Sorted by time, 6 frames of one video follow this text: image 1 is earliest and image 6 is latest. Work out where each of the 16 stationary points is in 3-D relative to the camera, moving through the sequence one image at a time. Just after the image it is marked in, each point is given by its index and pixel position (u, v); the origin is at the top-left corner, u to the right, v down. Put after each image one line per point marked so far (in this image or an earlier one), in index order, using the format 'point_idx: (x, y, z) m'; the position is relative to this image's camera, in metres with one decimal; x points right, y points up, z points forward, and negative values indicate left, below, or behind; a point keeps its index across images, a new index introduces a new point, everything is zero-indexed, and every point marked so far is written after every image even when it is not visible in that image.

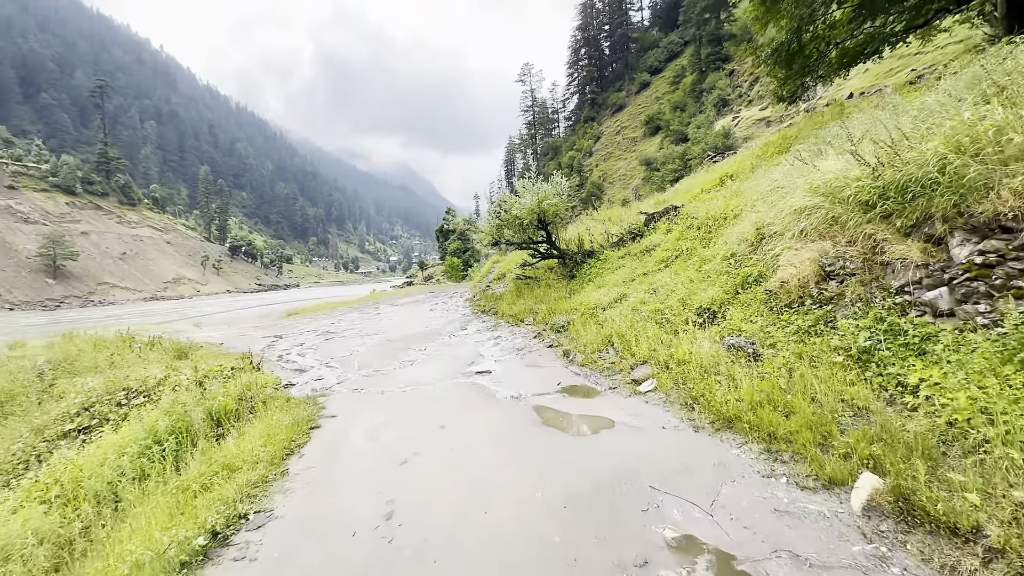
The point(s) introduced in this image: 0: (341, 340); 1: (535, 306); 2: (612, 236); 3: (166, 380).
0: (-5.6, -1.7, +14.8) m
1: (+0.8, -0.6, +15.1) m
2: (+3.7, +1.9, +16.7) m
3: (-7.4, -2.0, +9.6) m
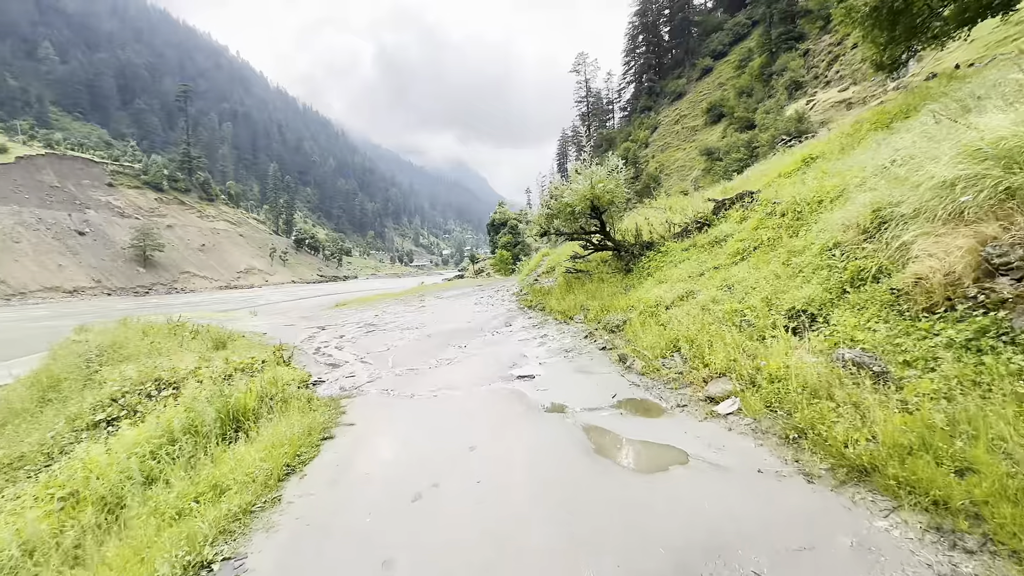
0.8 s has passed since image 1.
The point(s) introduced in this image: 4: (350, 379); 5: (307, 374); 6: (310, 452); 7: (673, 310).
0: (-4.1, -1.5, +14.2) m
1: (+2.3, -0.4, +13.8) m
2: (+5.4, +2.1, +15.0) m
3: (-6.5, -1.7, +9.2) m
4: (-3.3, -1.9, +9.3) m
5: (-4.4, -1.8, +9.5) m
6: (-2.4, -2.0, +5.3) m
7: (+3.5, -0.4, +9.6) m
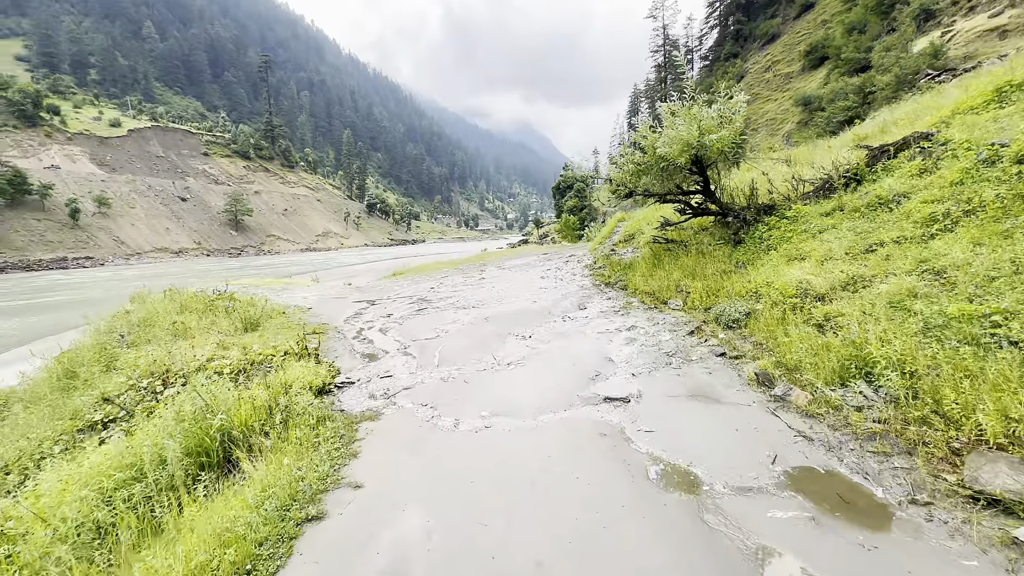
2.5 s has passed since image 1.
0: (-2.1, -0.7, +12.2) m
1: (+4.1, +0.1, +10.8) m
2: (+7.5, +2.7, +11.4) m
3: (-5.2, -1.3, +7.7) m
4: (-2.1, -1.5, +7.4) m
5: (-3.1, -1.4, +7.7) m
6: (-1.7, -1.9, +3.3) m
7: (+4.7, -0.2, +6.6) m
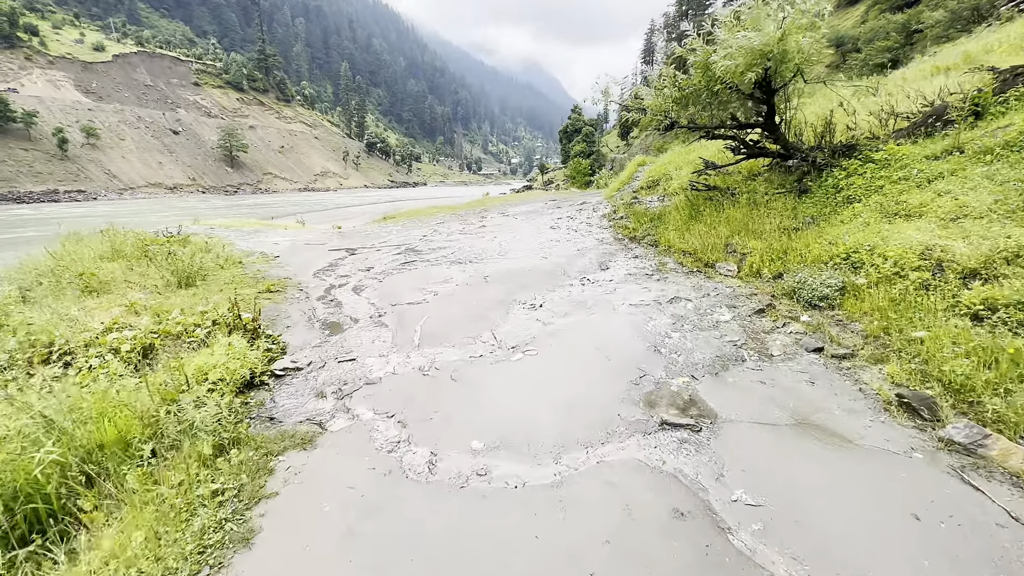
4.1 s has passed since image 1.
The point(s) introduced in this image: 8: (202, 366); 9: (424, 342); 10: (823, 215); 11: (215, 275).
0: (-2.0, +0.4, +10.1) m
1: (+4.3, +0.9, +8.6) m
2: (+7.7, +3.4, +8.9) m
3: (-5.1, -0.6, +5.7) m
4: (-2.0, -1.0, +5.4) m
5: (-3.0, -0.8, +5.7) m
6: (-1.7, -1.9, +1.3) m
7: (+4.8, 0.0, +4.4) m
8: (-3.3, -0.8, +4.9) m
9: (-1.2, -0.7, +5.9) m
10: (+5.6, +1.3, +8.0) m
11: (-5.8, +0.3, +8.7) m
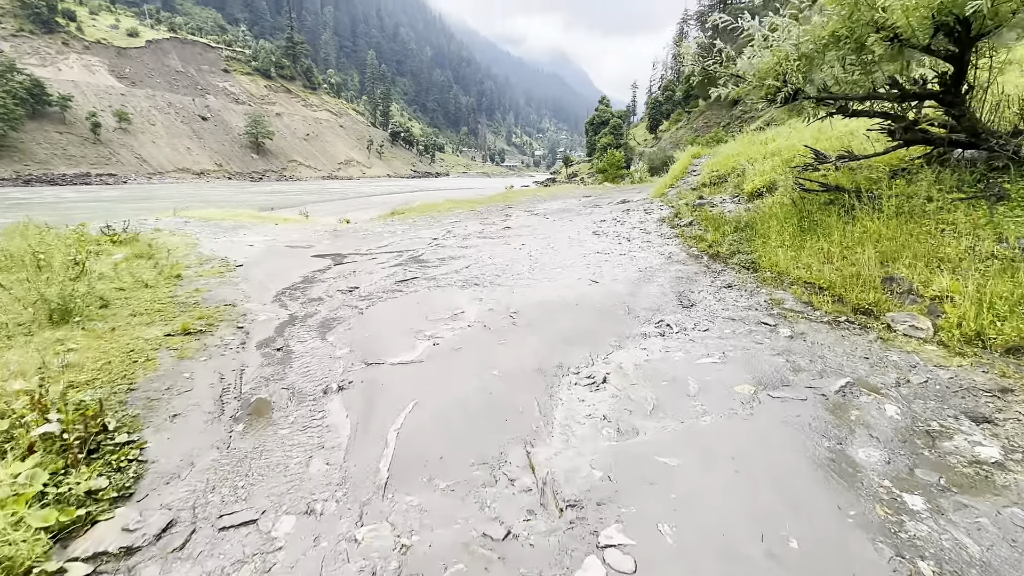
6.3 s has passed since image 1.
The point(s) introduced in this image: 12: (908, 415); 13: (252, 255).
0: (-1.4, -0.1, +7.3) m
1: (+4.8, +0.2, +5.5) m
2: (+8.3, +2.6, +5.6) m
3: (-4.8, -1.1, +3.0) m
4: (-1.7, -1.5, +2.6) m
5: (-2.7, -1.3, +2.9) m
6: (-1.5, -2.5, -1.4) m
7: (+5.1, -0.8, +1.3) m
8: (-3.0, -1.4, +2.2) m
9: (-0.8, -1.3, +3.1) m
10: (+6.1, +0.5, +4.9) m
11: (-5.3, -0.1, +6.1) m
12: (+3.1, -1.0, +3.5) m
13: (-5.7, +0.7, +9.9) m
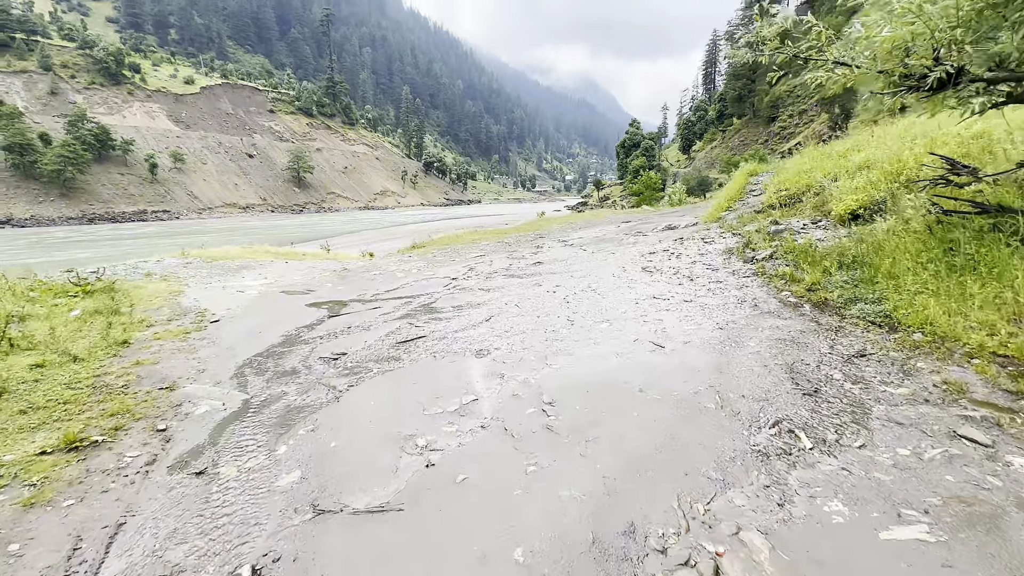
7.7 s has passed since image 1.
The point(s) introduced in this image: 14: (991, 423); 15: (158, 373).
0: (-1.0, -0.9, +5.5) m
1: (+5.1, -0.4, +3.3) m
2: (+8.5, +2.0, +3.3) m
3: (-4.7, -1.7, +1.4) m
4: (-1.6, -2.1, +0.7) m
5: (-2.6, -1.9, +1.2) m
6: (-1.7, -2.9, -3.3) m
7: (+5.1, -1.2, -0.9) m
8: (-3.0, -1.9, +0.5) m
9: (-0.7, -1.9, +1.2) m
10: (+6.3, 0.0, +2.6) m
11: (-4.9, -1.0, +4.6) m
12: (+3.2, -1.5, +1.4) m
13: (-5.1, -0.3, +8.4) m
14: (+3.5, -1.0, +3.4) m
15: (-4.3, -1.0, +5.3) m
